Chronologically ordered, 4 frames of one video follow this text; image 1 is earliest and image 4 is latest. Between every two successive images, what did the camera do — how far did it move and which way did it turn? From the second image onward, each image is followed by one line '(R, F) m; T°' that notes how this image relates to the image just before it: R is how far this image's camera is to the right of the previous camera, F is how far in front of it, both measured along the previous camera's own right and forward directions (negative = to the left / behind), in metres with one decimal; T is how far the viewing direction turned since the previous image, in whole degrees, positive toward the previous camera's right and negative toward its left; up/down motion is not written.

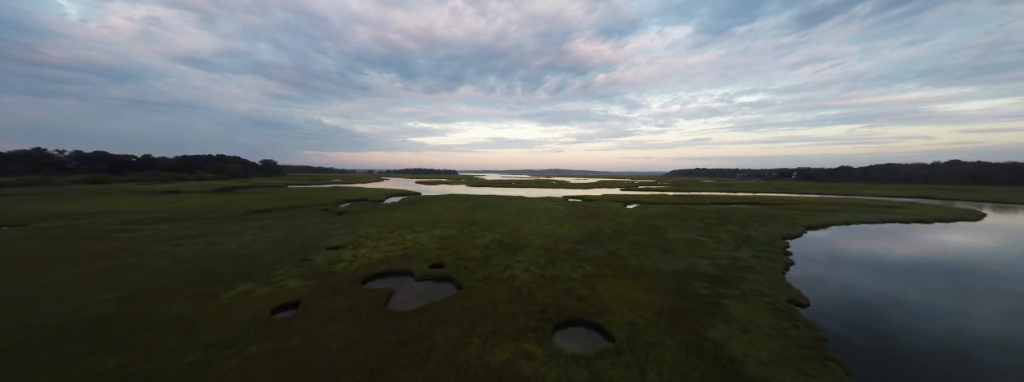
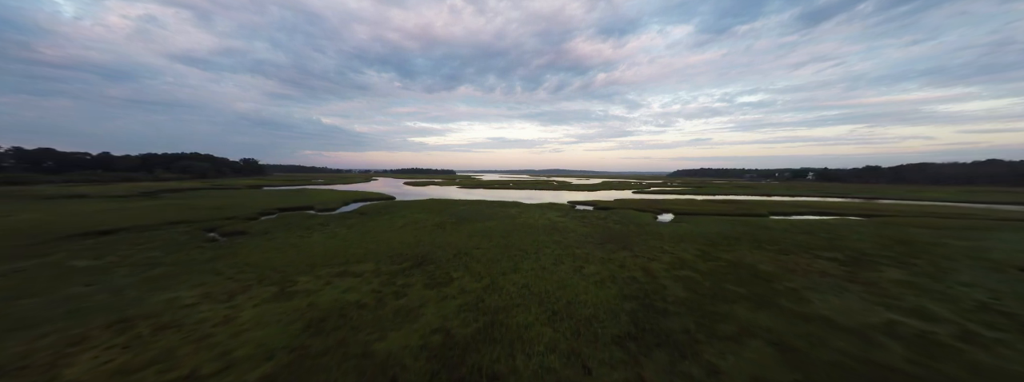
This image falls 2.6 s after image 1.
(+0.9, +8.5) m; 0°
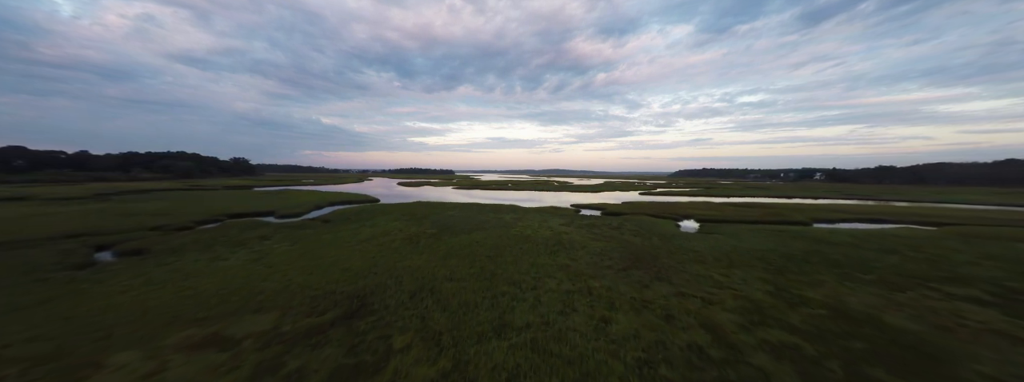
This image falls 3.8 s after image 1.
(+0.4, +3.9) m; 0°
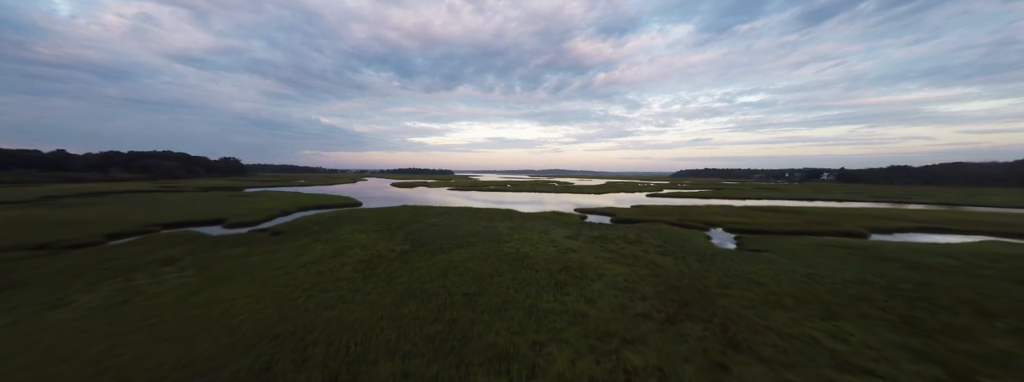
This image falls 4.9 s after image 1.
(+0.3, +3.6) m; 0°
